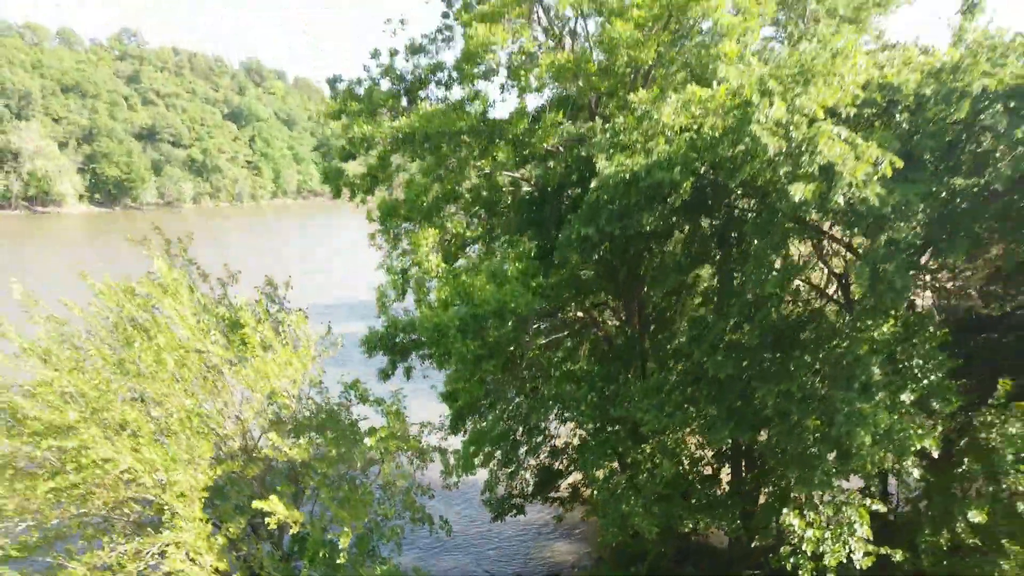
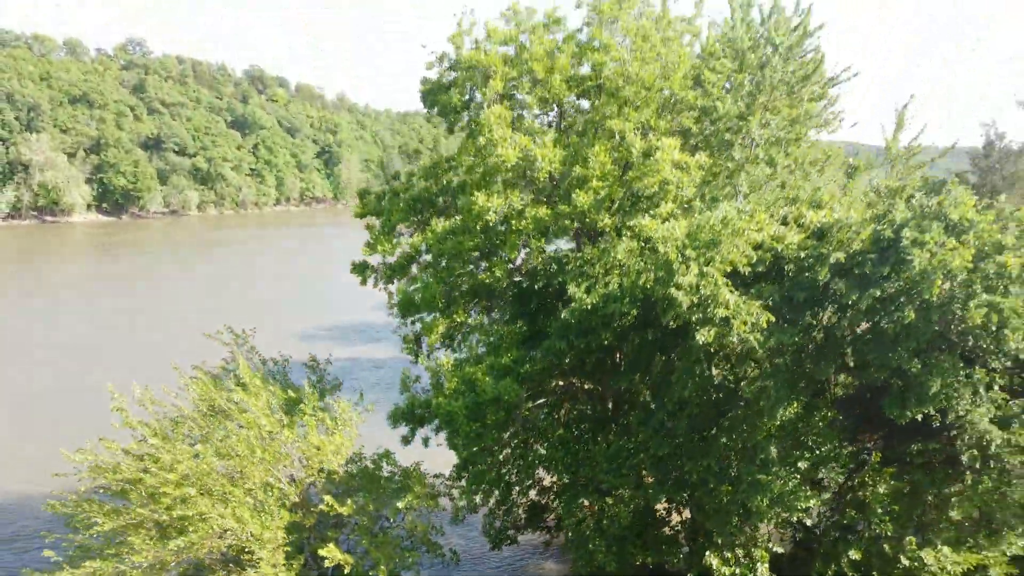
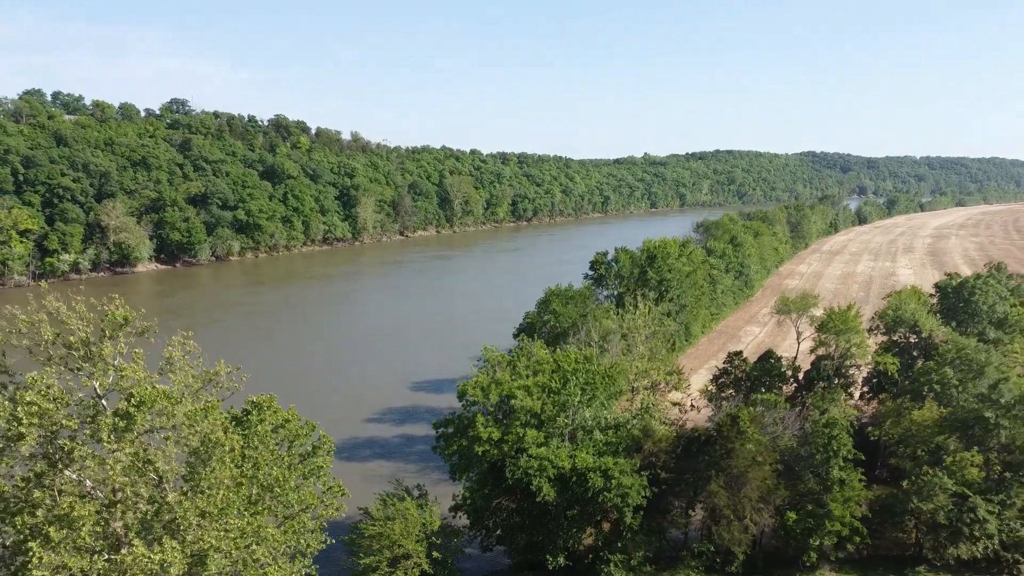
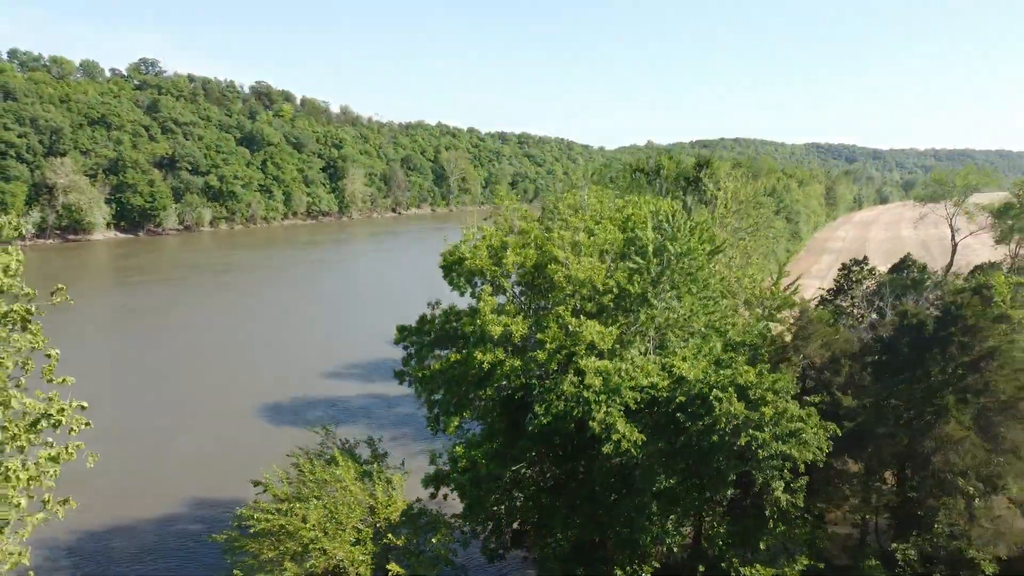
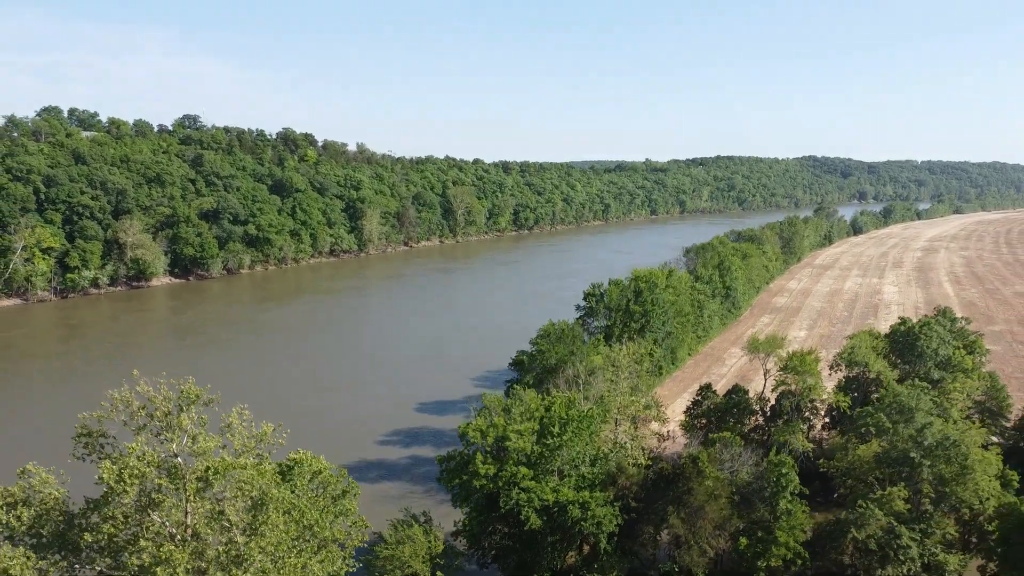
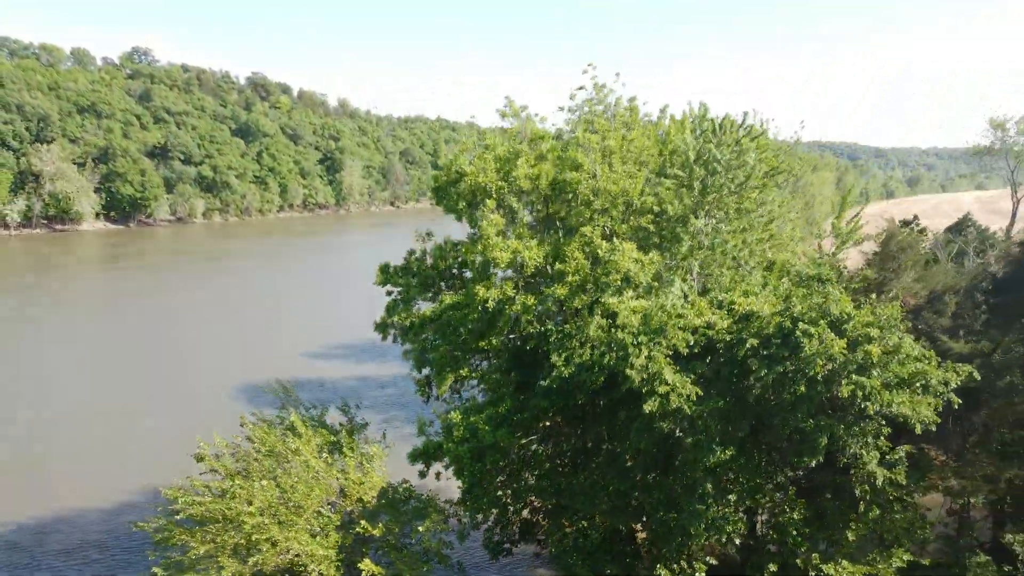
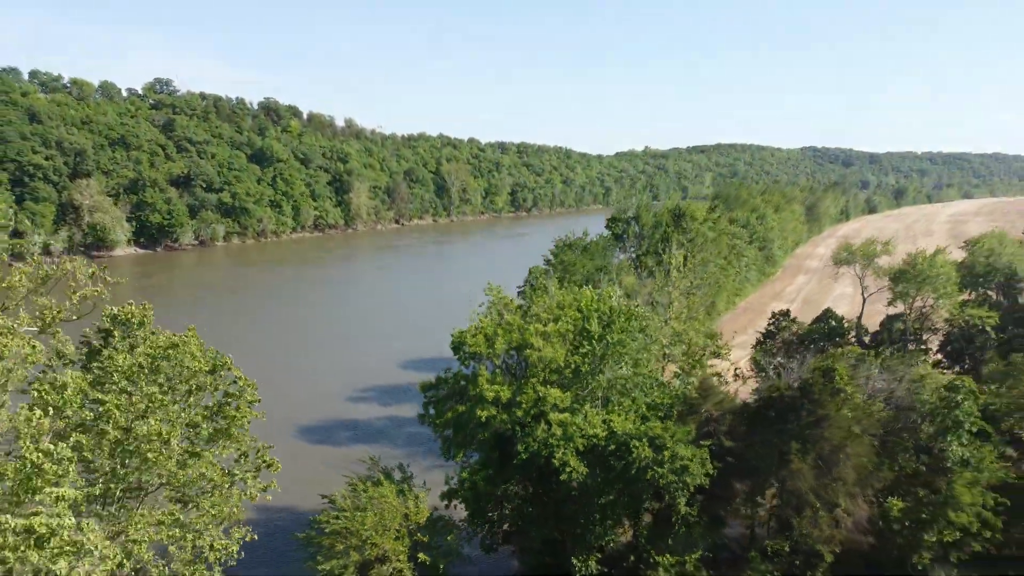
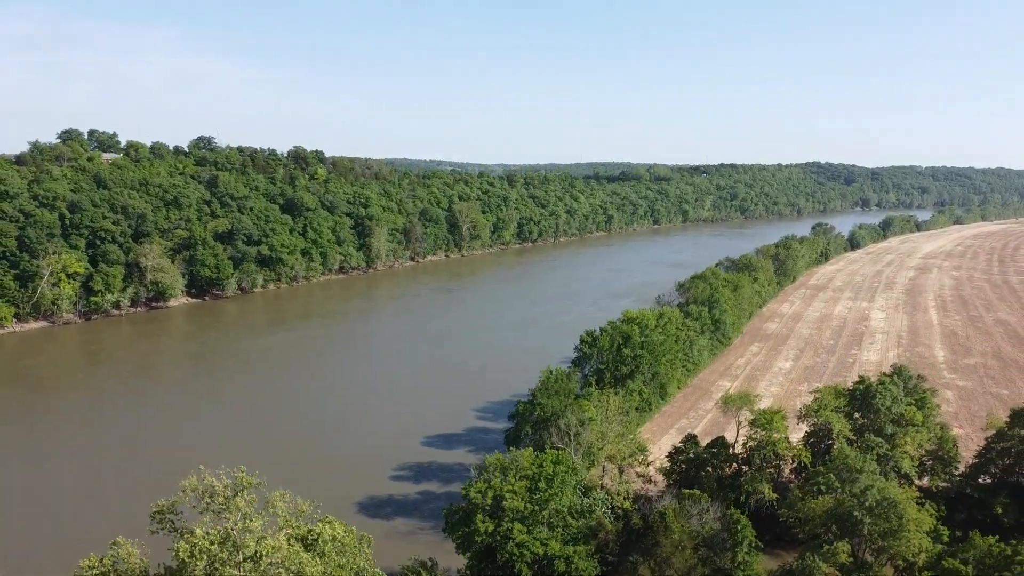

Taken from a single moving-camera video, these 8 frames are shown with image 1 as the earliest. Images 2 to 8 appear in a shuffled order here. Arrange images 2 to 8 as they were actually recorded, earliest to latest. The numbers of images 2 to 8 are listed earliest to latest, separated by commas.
2, 6, 4, 7, 3, 5, 8
